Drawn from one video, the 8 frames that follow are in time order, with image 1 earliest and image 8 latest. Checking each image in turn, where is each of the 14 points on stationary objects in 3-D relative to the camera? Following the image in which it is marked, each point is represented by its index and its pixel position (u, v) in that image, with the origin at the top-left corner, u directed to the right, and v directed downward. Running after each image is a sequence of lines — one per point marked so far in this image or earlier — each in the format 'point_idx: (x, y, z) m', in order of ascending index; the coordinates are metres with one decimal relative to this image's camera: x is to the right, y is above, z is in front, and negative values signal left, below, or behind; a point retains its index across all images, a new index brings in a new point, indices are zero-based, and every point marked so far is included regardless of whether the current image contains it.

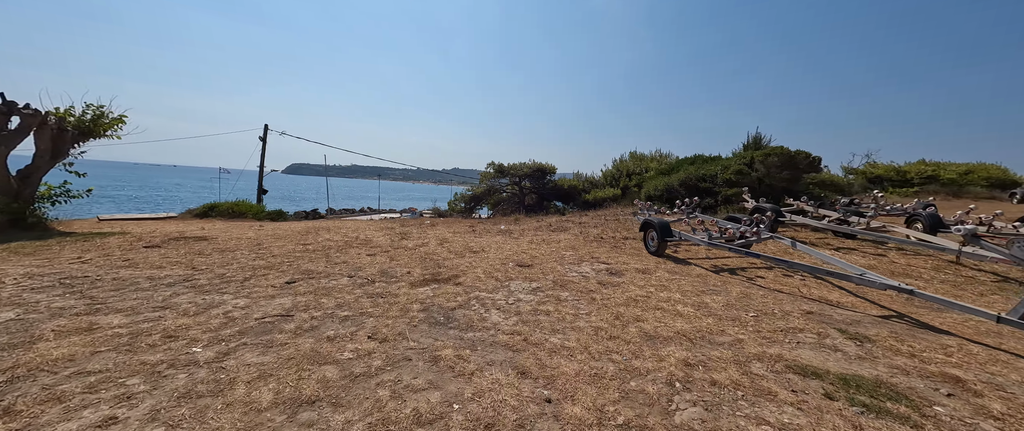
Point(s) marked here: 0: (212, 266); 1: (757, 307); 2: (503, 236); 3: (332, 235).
0: (-4.5, -0.8, +5.0) m
1: (+2.4, -0.9, +3.3) m
2: (-0.2, -0.5, +7.8) m
3: (-4.1, -0.4, +7.6) m
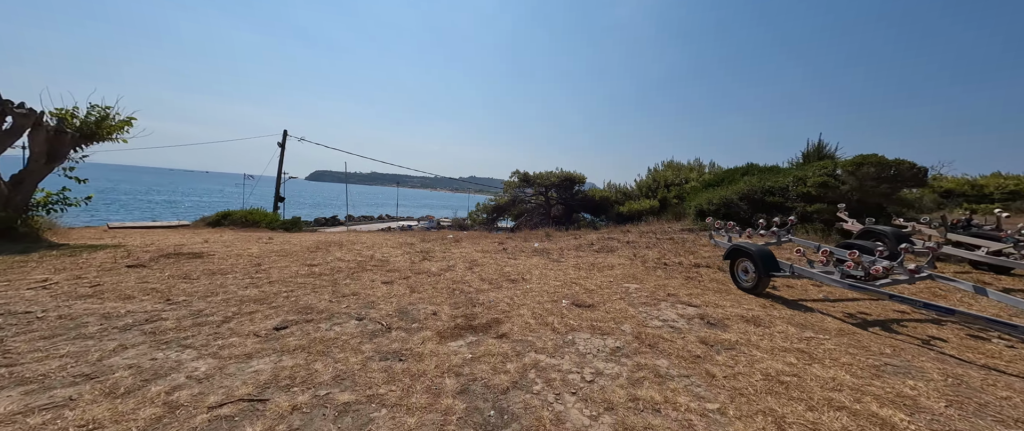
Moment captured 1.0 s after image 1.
0: (-3.8, -1.0, +4.0) m
1: (+3.0, -1.2, +2.0) m
2: (+0.6, -0.8, +6.6) m
3: (-3.3, -0.7, +6.6) m
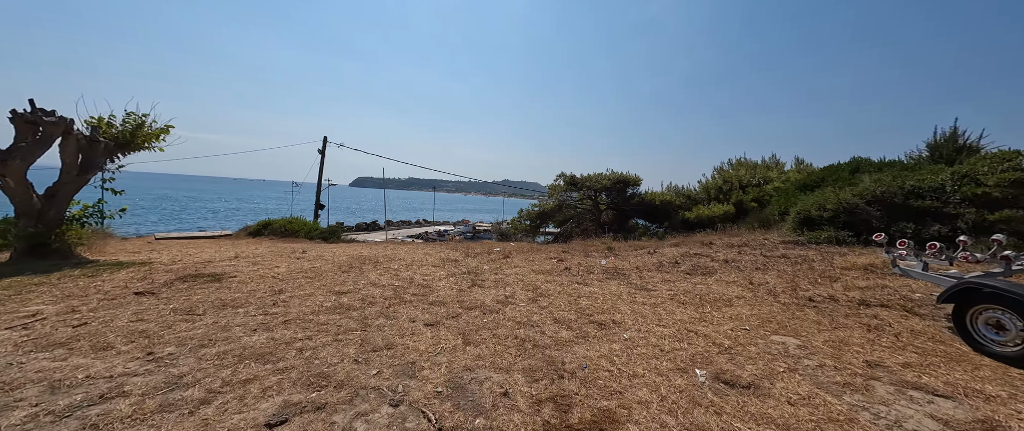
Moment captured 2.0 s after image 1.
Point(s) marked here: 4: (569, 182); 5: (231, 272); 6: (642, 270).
0: (-3.0, -1.2, +3.0) m
1: (+3.6, -1.3, +0.4) m
2: (+1.6, -1.0, +5.2) m
3: (-2.2, -1.0, +5.6) m
4: (+2.6, +1.5, +15.0) m
5: (-4.7, -0.9, +5.6) m
6: (+2.3, -1.0, +5.8) m
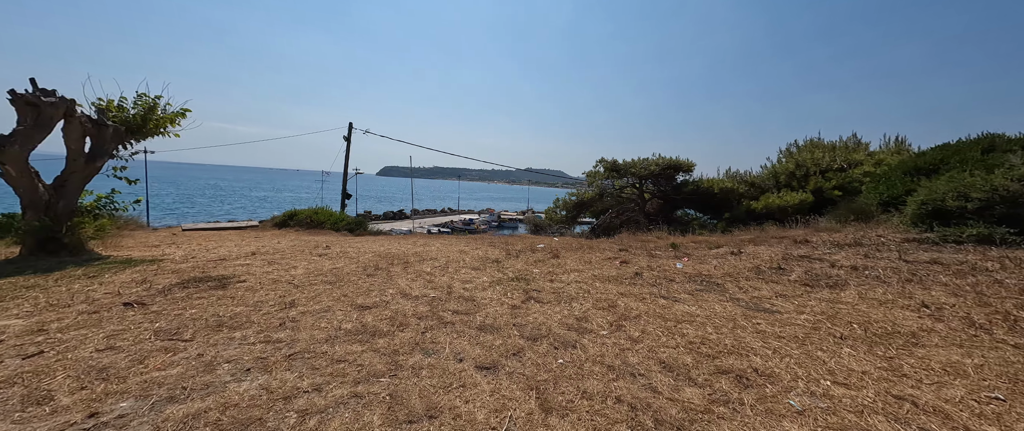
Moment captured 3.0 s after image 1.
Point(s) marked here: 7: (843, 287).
0: (-2.3, -1.2, +2.1) m
1: (+4.0, -1.4, -1.0) m
2: (+2.4, -0.9, +3.9) m
3: (-1.4, -0.9, +4.6) m
4: (+4.0, +1.9, +13.6) m
5: (-3.9, -0.8, +4.8) m
6: (+3.1, -0.9, +4.6) m
7: (+4.0, -0.9, +4.0) m
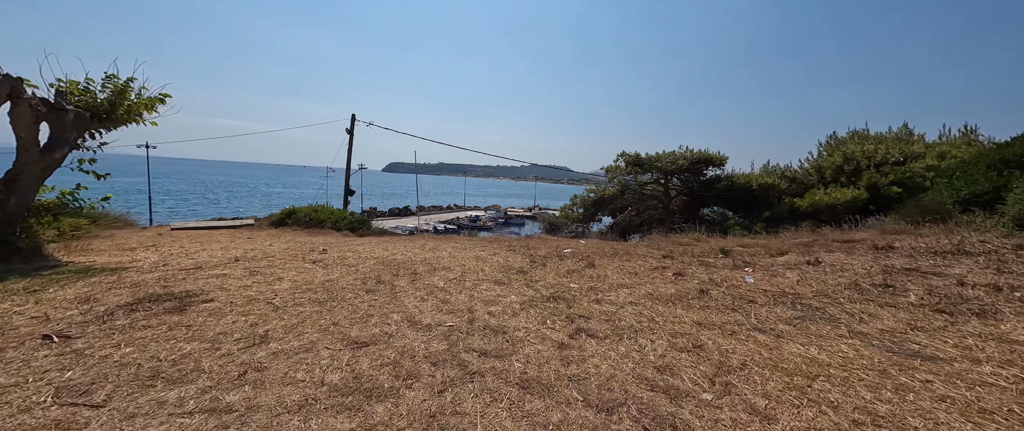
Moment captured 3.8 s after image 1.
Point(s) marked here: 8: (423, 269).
0: (-2.0, -1.2, +1.2) m
1: (+4.3, -1.5, -2.0) m
2: (+2.8, -1.0, +2.9) m
3: (-1.0, -0.9, +3.7) m
4: (+4.5, +2.0, +12.6) m
5: (-3.5, -0.9, +3.9) m
6: (+3.5, -0.9, +3.5) m
7: (+4.3, -0.9, +3.0) m
8: (-1.3, -0.8, +4.8) m
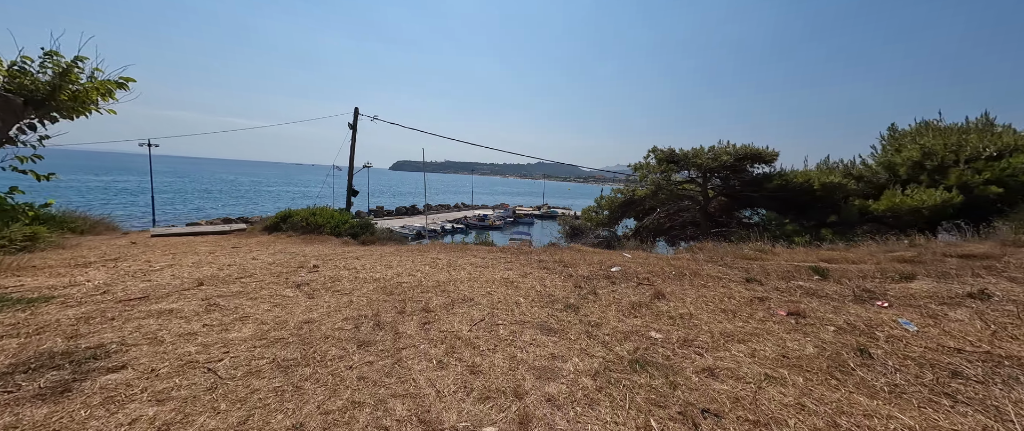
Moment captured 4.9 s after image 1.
0: (-1.6, -1.4, 0.0) m
1: (+4.7, -1.7, -3.3) m
2: (+3.2, -1.2, +1.6) m
3: (-0.6, -1.1, +2.4) m
4: (+5.2, +1.9, +11.2) m
5: (-3.0, -1.0, +2.7) m
6: (+3.9, -1.0, +2.2) m
7: (+4.8, -1.1, +1.6) m
8: (-0.8, -0.9, +3.5) m
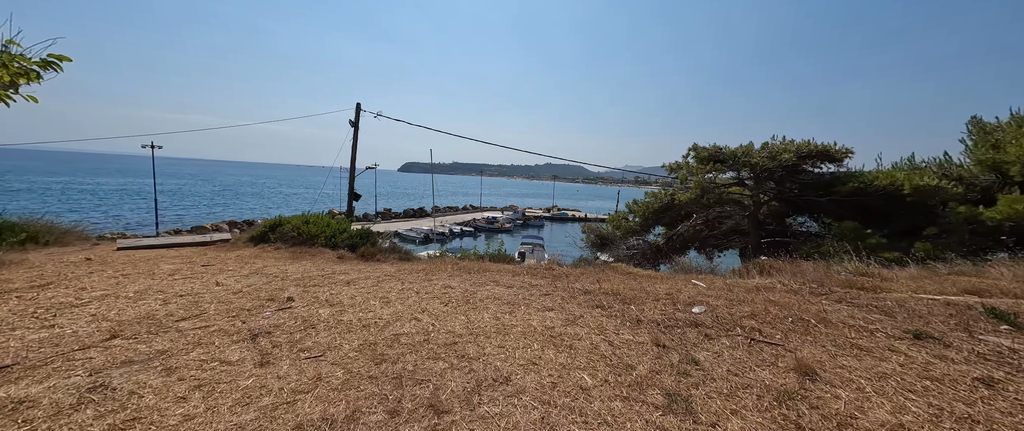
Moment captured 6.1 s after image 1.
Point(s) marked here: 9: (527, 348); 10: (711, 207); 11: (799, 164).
0: (-1.2, -1.6, -1.4) m
1: (+4.9, -1.9, -4.8) m
2: (+3.6, -1.3, +0.2) m
3: (-0.2, -1.3, +1.1) m
4: (+5.8, +1.7, +9.7) m
5: (-2.6, -1.2, +1.3) m
6: (+4.3, -1.2, +0.7) m
7: (+5.2, -1.2, +0.1) m
8: (-0.4, -1.1, +2.2) m
9: (+0.1, -1.1, +2.7) m
10: (+6.0, +0.3, +10.0) m
11: (+7.6, +1.4, +8.8) m
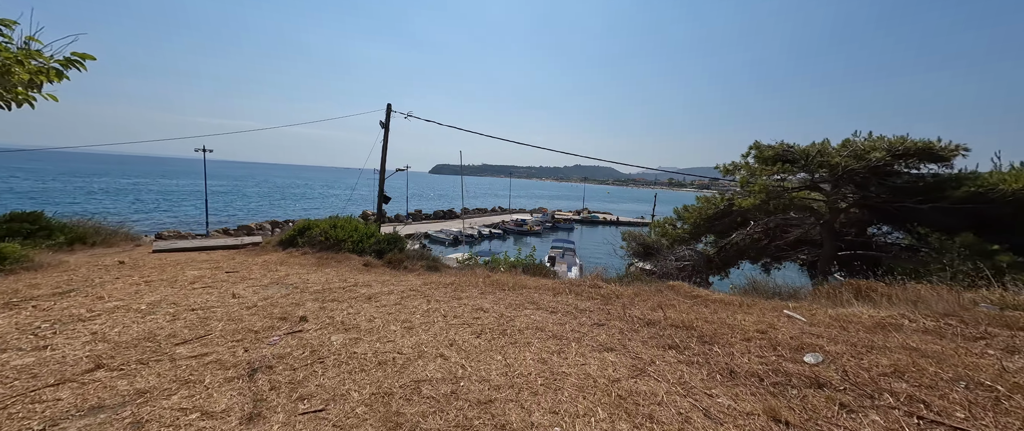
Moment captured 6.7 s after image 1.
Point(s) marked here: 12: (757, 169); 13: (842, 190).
0: (-1.3, -1.7, -2.0) m
1: (+4.6, -2.0, -6.0) m
2: (+3.7, -1.5, -0.9) m
3: (0.0, -1.4, +0.3) m
4: (+6.7, +1.5, +8.5) m
5: (-2.4, -1.3, +0.8) m
6: (+4.5, -1.4, -0.4) m
7: (+5.3, -1.4, -1.0) m
8: (-0.1, -1.2, +1.5) m
9: (+0.5, -1.2, +2.0) m
10: (+7.0, +0.1, +8.7) m
11: (+8.5, +1.2, +7.4) m
12: (+6.4, +1.3, +8.7) m
13: (+7.9, +0.7, +7.9) m
